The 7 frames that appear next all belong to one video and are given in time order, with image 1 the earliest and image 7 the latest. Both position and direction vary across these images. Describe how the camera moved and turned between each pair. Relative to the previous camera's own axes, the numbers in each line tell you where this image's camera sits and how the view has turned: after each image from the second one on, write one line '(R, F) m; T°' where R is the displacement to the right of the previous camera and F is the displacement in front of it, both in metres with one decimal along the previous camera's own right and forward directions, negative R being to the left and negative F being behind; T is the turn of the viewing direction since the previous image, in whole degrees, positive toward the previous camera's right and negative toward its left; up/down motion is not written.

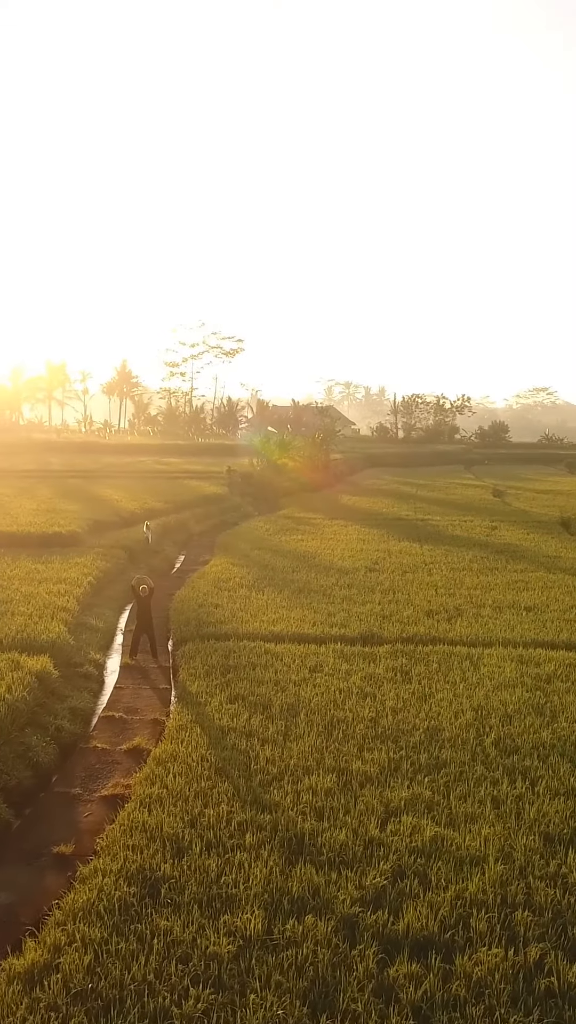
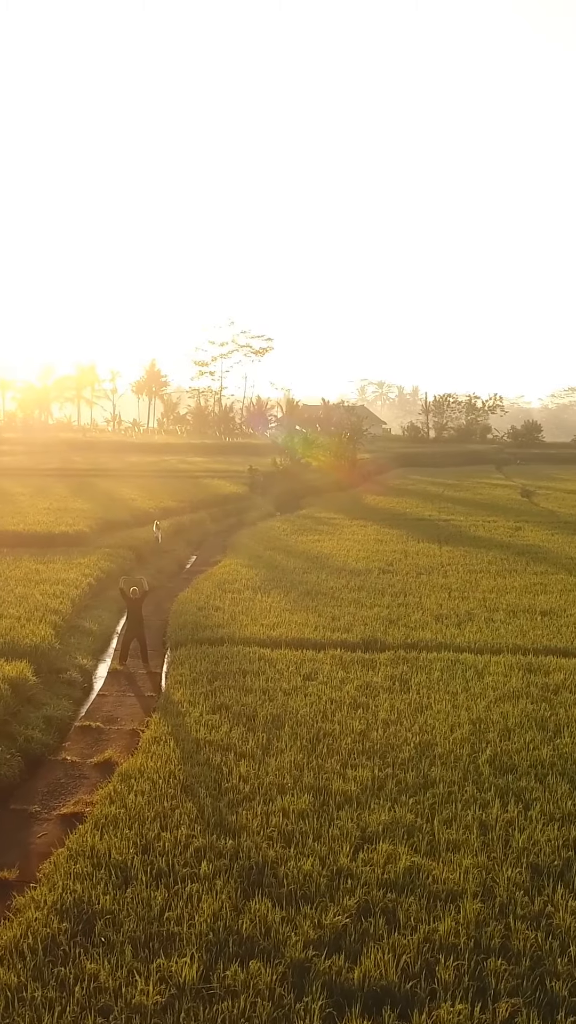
(+0.4, +0.5) m; -2°
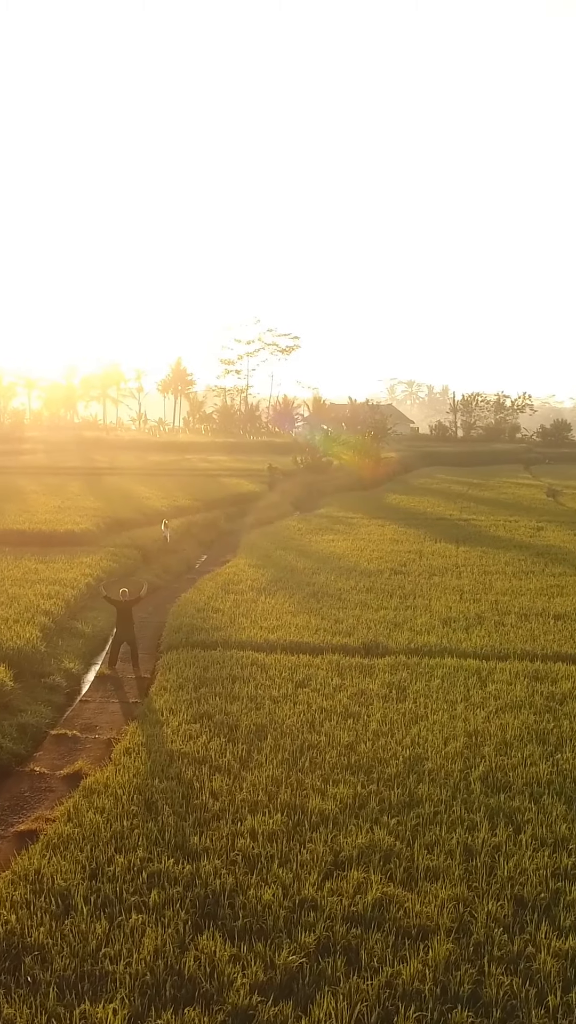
(+0.3, +0.5) m; -2°
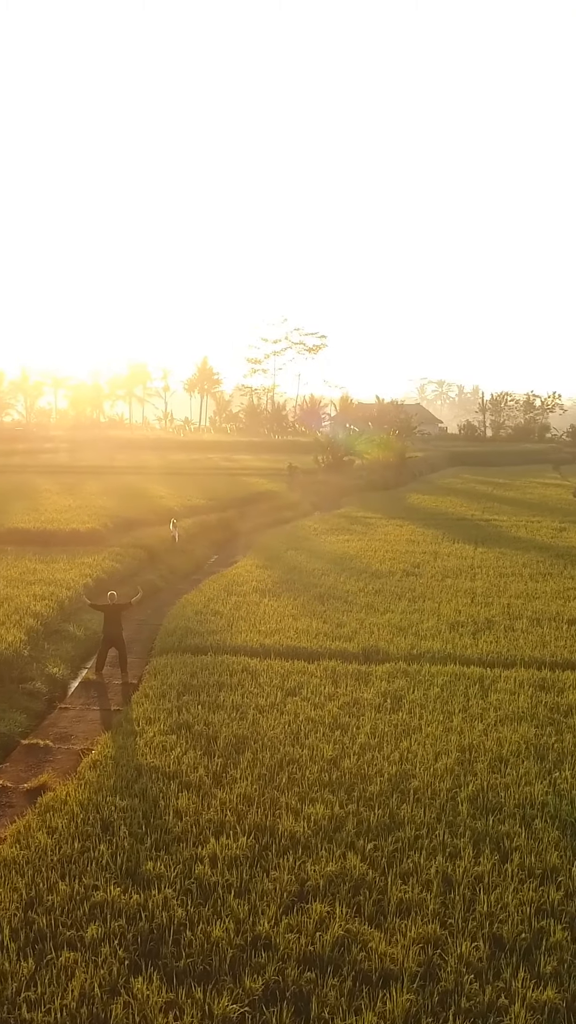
(+0.3, +0.5) m; -2°
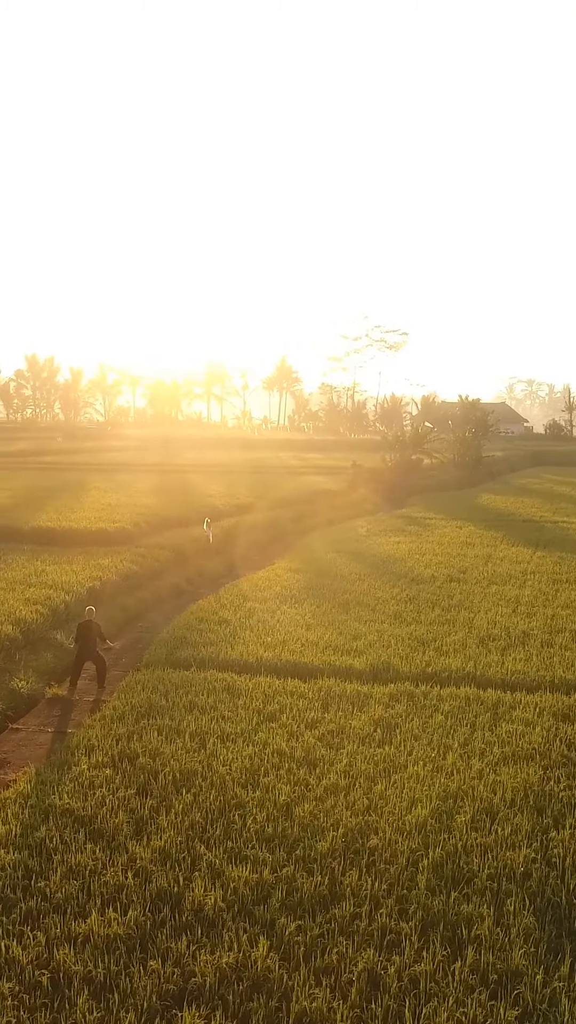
(+0.8, +1.1) m; -5°
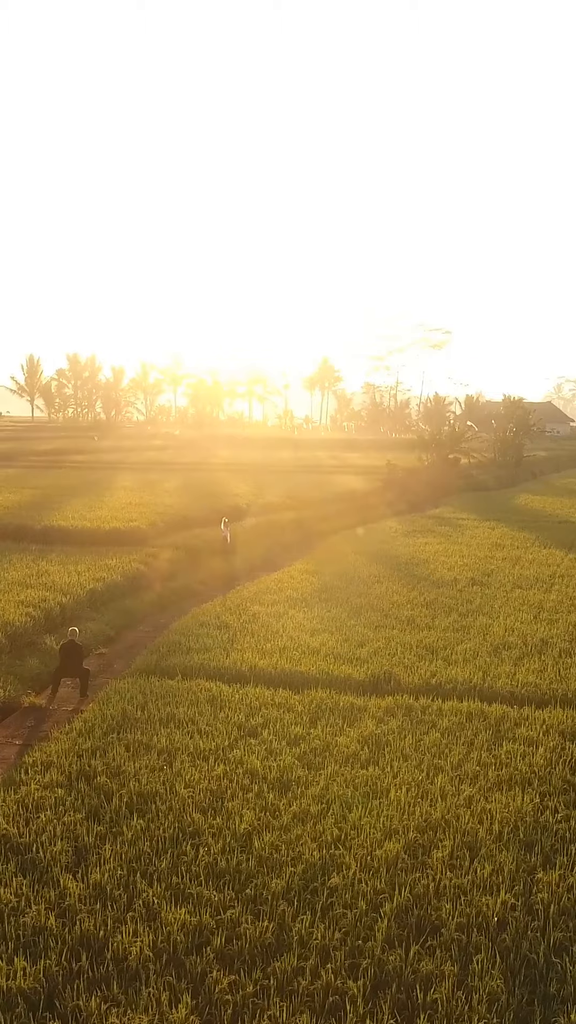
(+0.4, +0.6) m; -3°
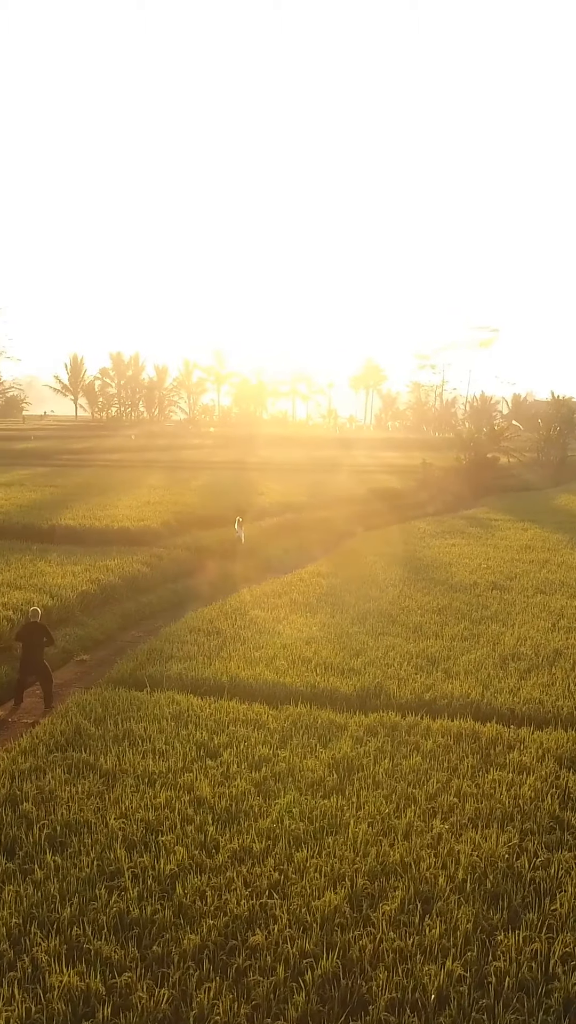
(+0.5, +0.7) m; -3°
